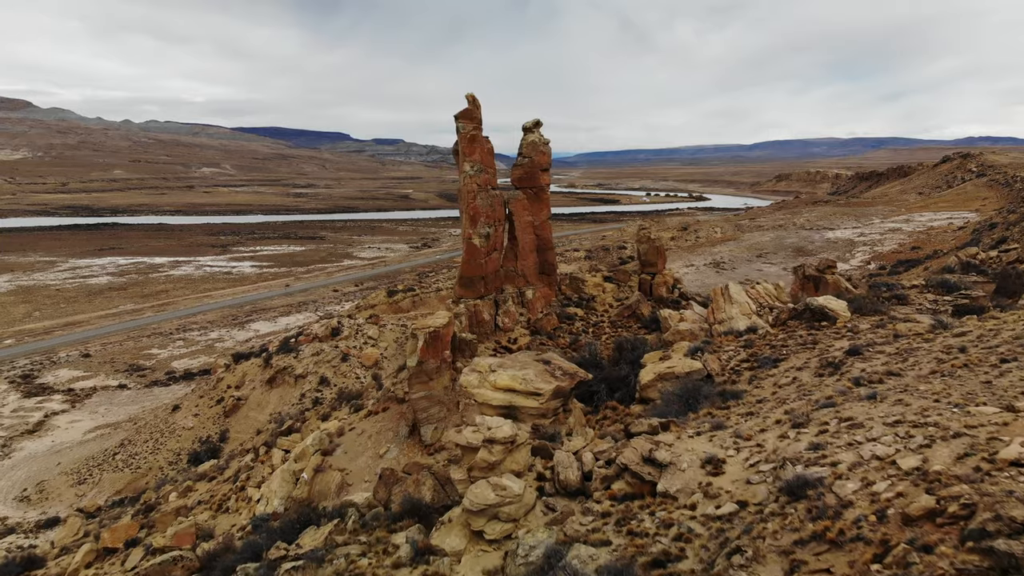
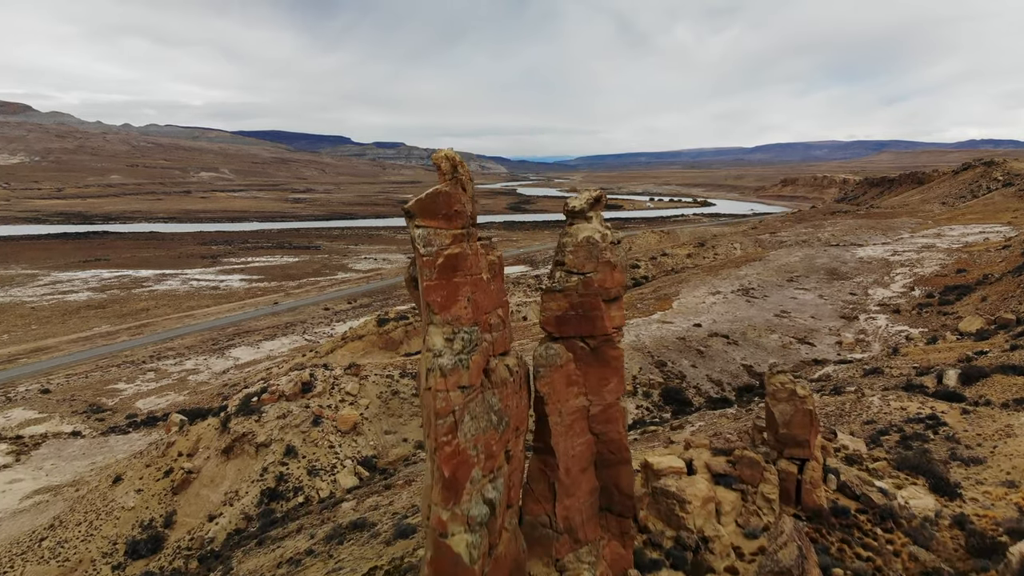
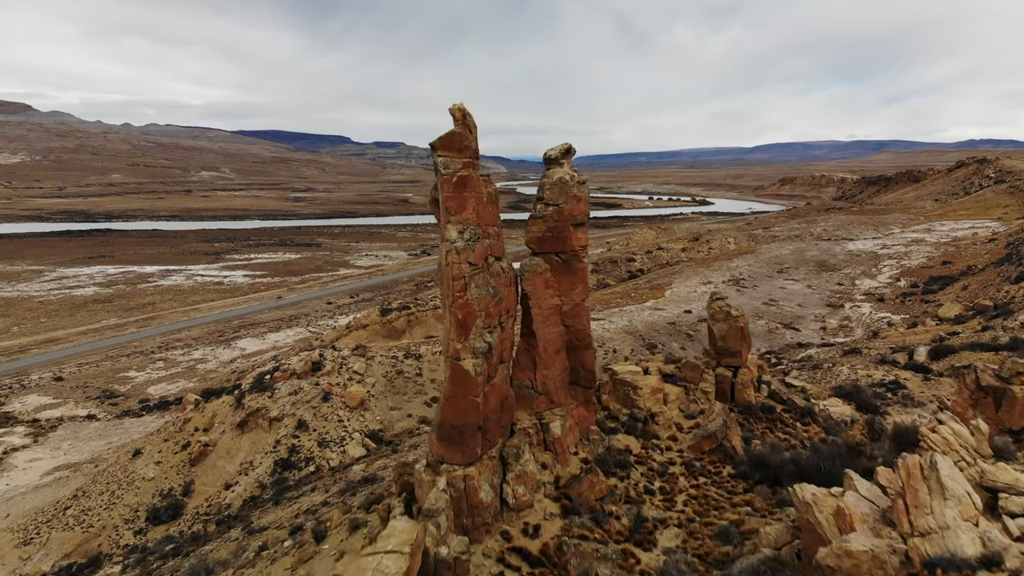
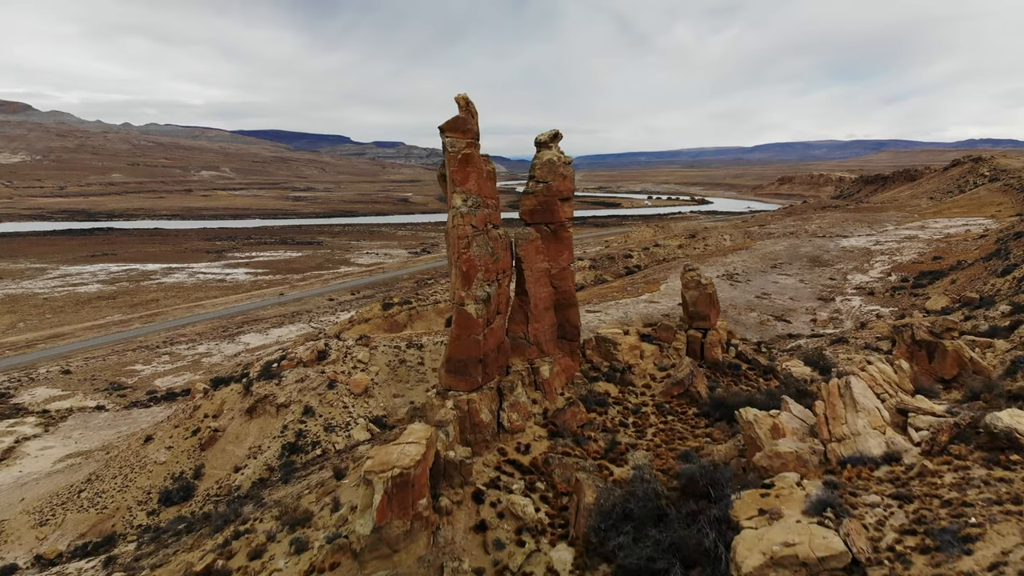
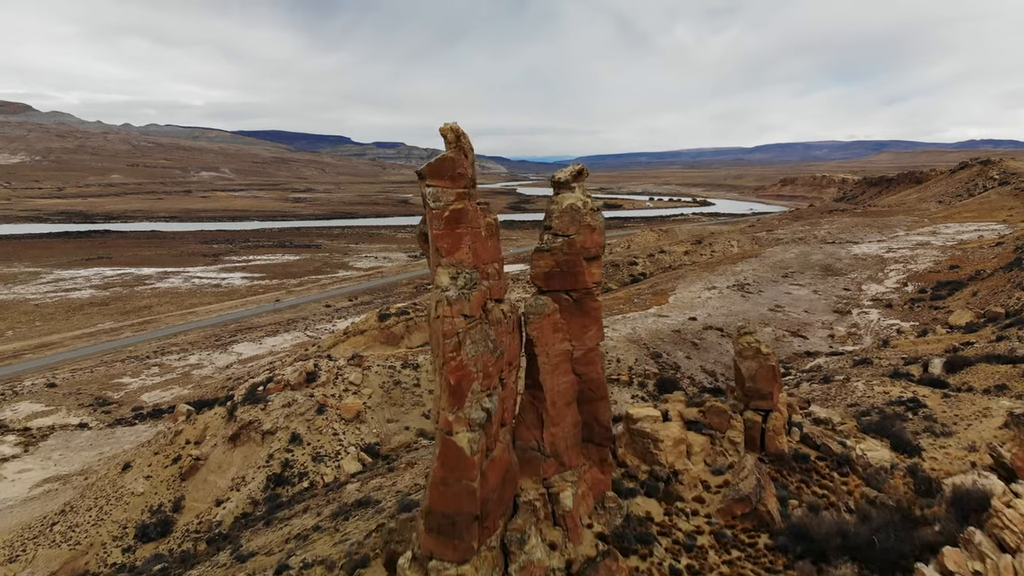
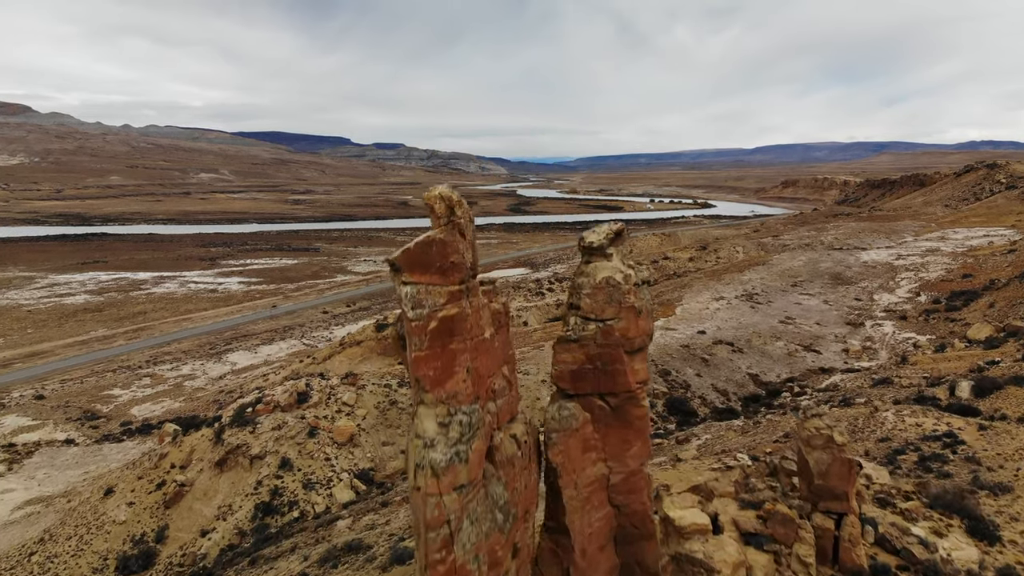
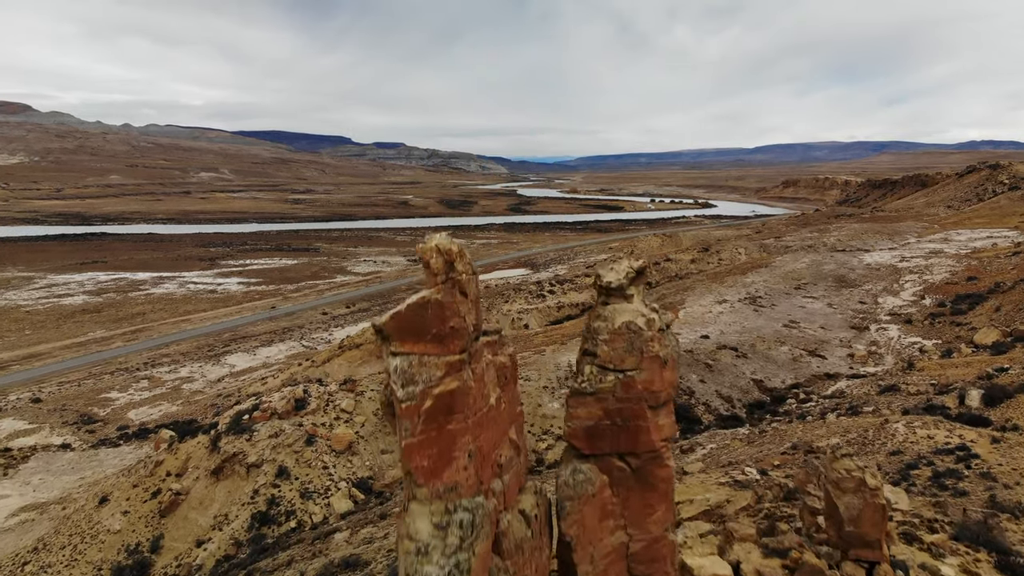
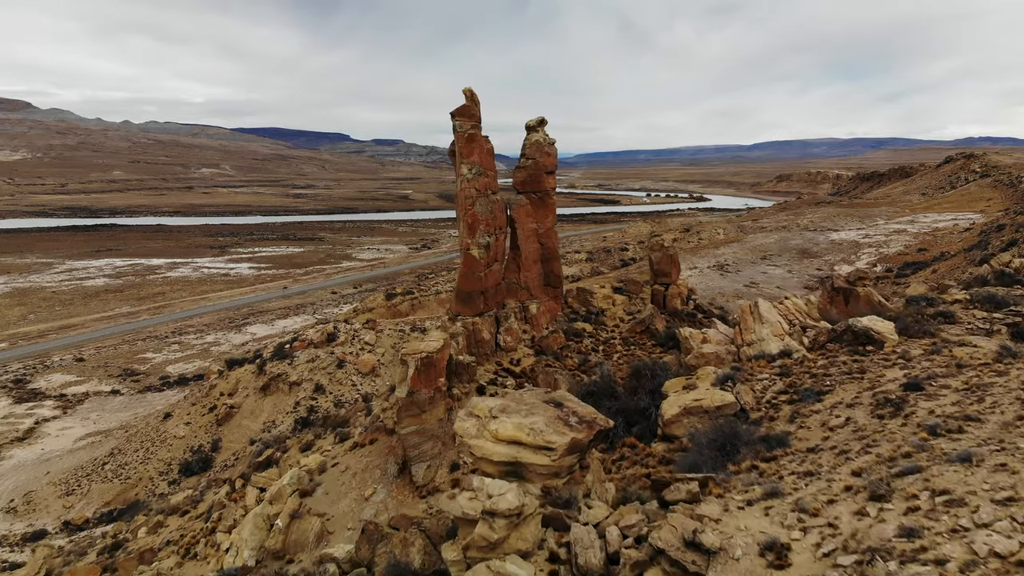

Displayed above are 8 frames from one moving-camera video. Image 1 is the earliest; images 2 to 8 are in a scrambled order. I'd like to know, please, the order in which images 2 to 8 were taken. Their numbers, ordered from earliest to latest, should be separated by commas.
8, 4, 3, 5, 2, 6, 7
